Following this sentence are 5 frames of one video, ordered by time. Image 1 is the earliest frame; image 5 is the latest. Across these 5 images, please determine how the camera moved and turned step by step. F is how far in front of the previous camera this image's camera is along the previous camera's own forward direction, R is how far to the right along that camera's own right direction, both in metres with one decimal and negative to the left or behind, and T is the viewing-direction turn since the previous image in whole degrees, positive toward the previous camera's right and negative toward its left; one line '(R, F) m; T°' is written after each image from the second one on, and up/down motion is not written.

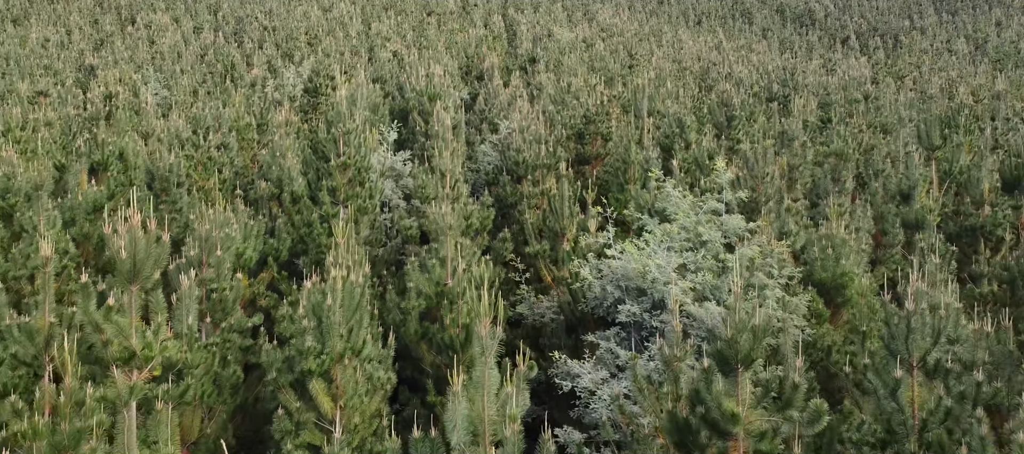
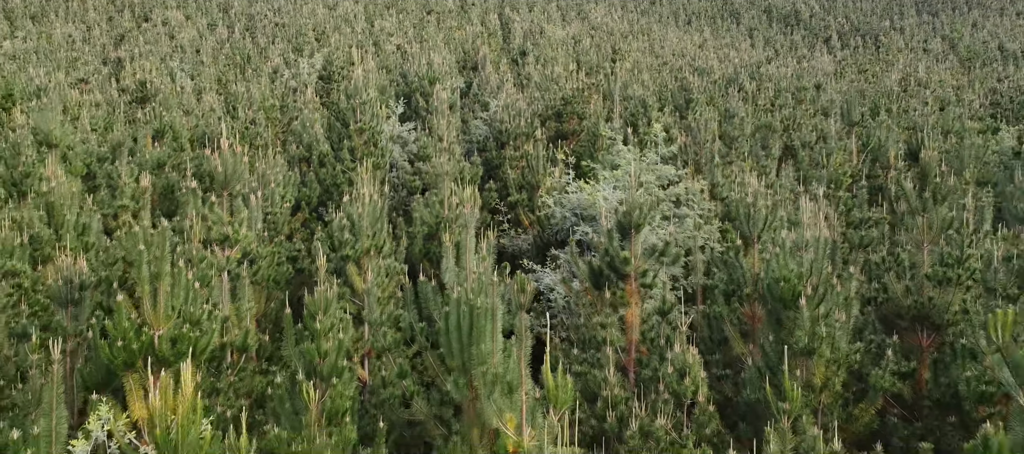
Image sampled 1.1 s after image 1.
(+0.3, -4.6) m; 0°
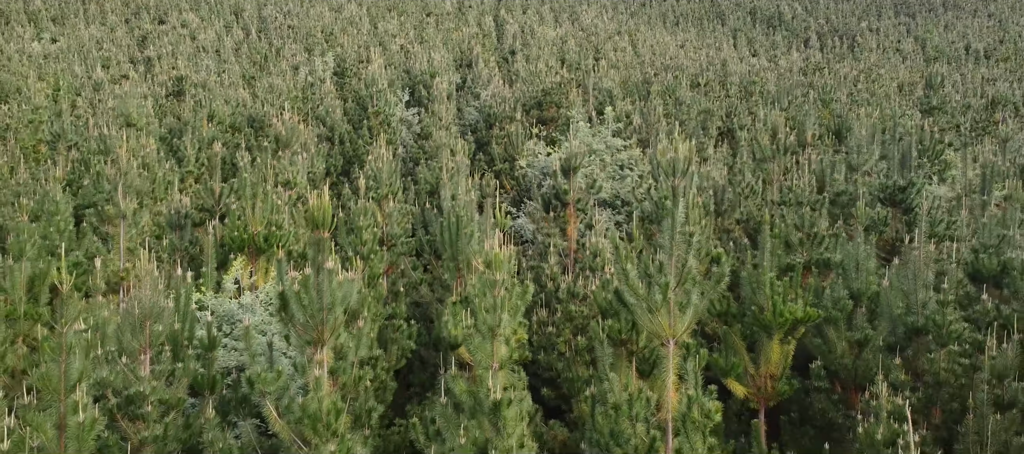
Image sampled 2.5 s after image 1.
(+0.4, -5.8) m; 0°
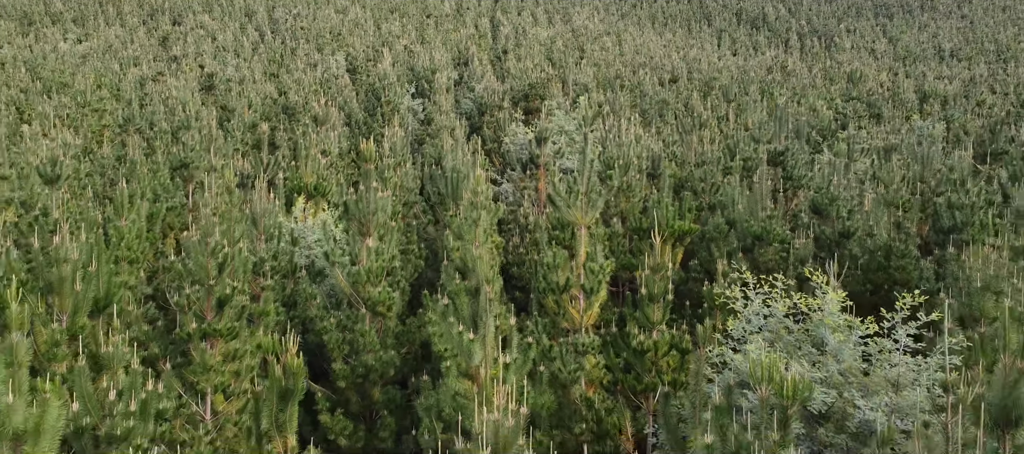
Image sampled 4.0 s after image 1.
(+0.4, -6.2) m; 0°
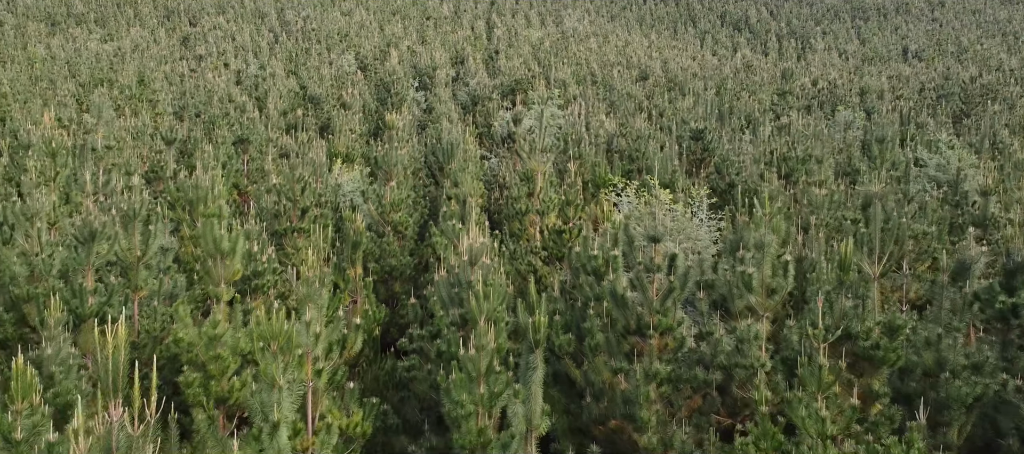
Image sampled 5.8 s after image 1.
(+0.4, -7.3) m; 0°
